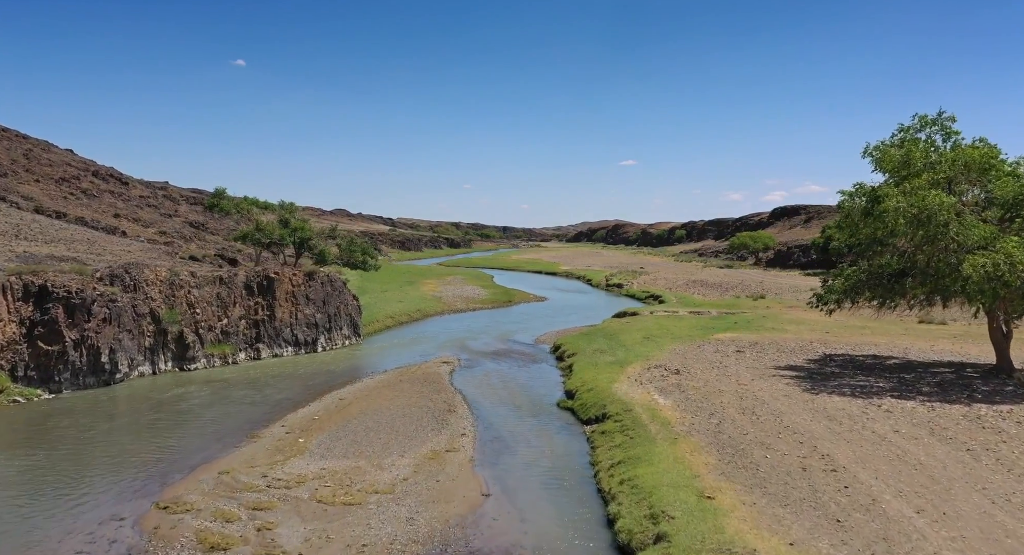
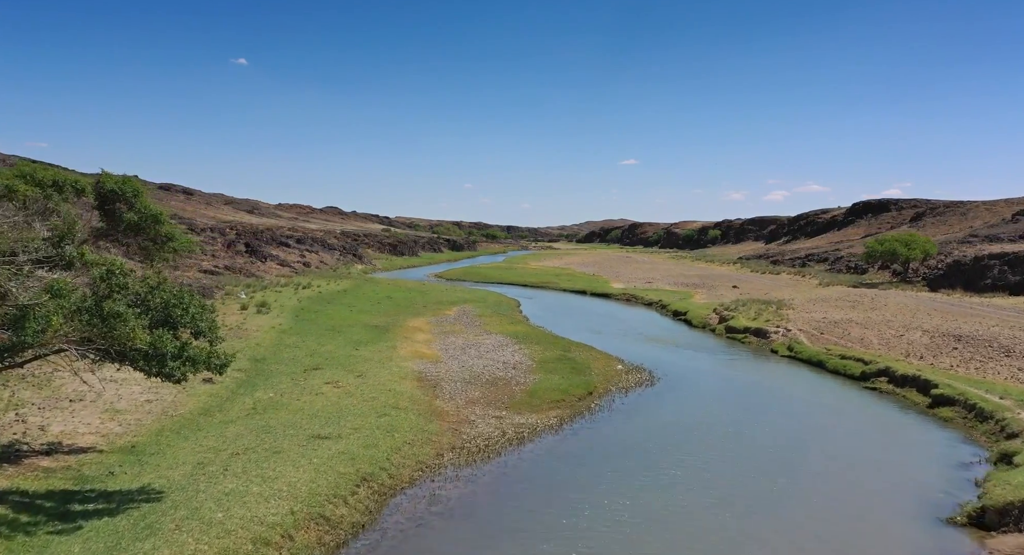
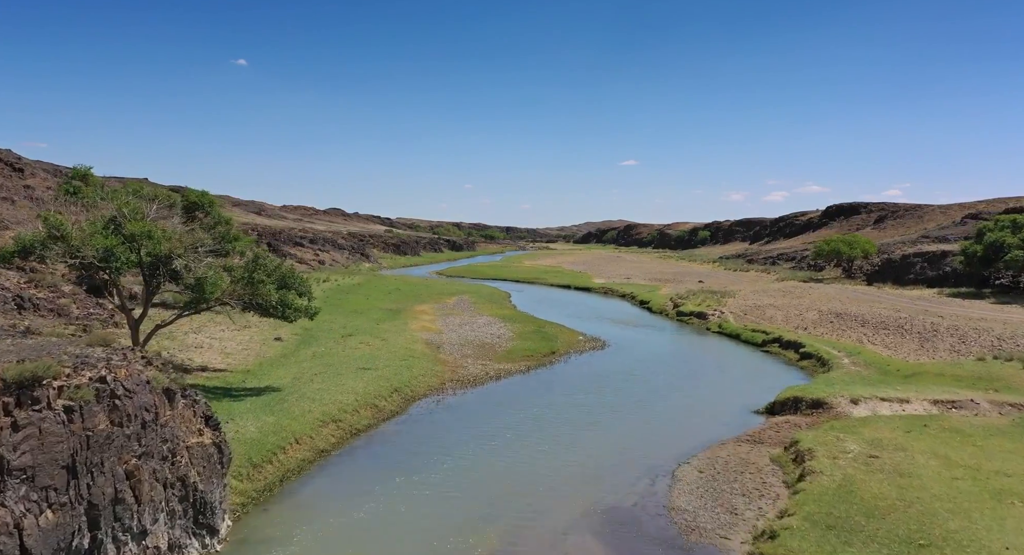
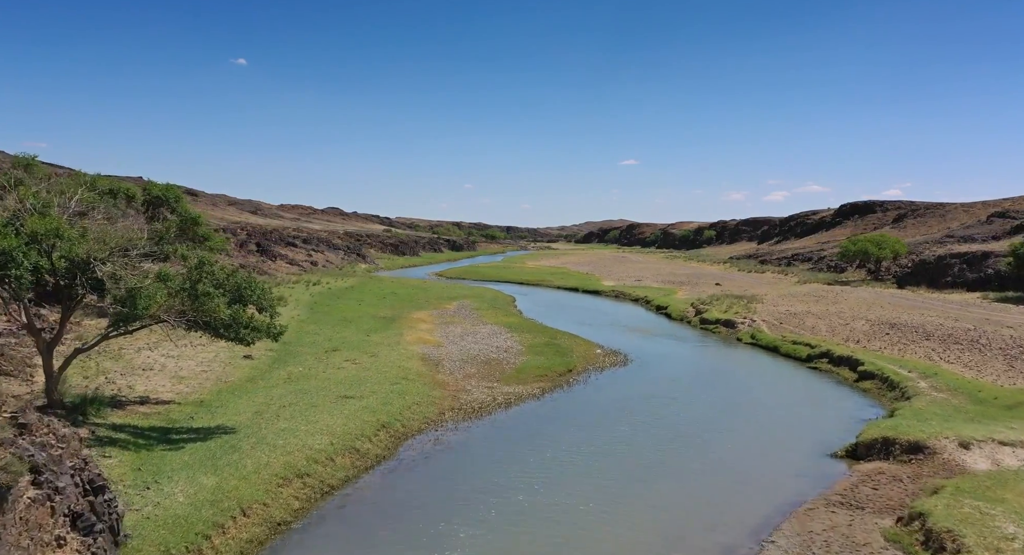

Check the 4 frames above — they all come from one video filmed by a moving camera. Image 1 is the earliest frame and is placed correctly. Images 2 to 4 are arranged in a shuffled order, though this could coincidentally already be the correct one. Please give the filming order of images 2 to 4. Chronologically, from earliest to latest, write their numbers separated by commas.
3, 4, 2
